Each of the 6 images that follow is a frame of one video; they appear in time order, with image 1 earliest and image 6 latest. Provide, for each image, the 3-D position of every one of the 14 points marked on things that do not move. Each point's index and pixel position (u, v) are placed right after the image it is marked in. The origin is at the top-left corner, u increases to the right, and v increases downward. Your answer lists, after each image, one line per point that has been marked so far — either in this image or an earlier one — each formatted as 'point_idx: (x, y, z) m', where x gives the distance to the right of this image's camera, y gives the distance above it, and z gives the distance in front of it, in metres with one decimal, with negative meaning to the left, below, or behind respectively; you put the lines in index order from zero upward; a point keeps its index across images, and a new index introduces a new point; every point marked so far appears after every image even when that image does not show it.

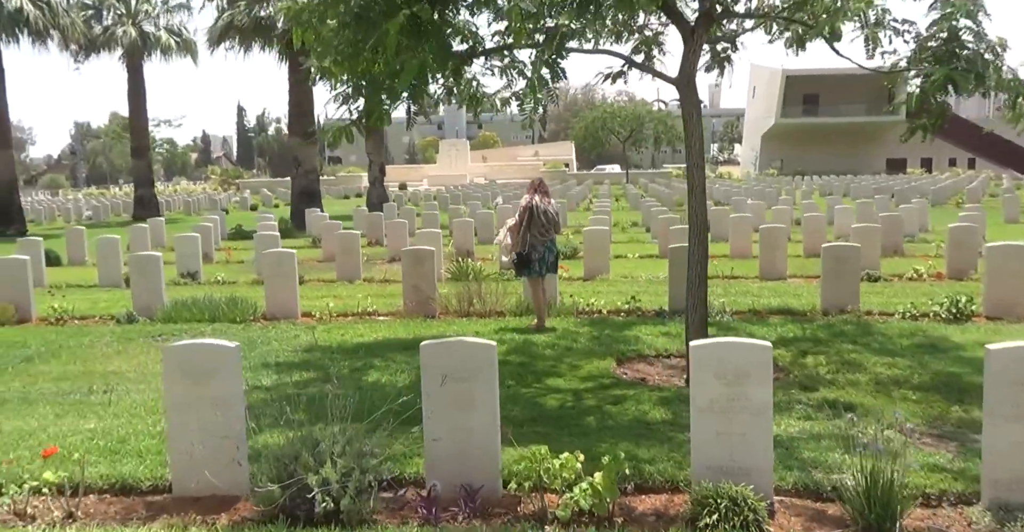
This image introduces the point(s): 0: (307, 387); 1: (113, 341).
0: (-1.3, -0.7, +5.5) m
1: (-3.6, -0.7, +7.9) m
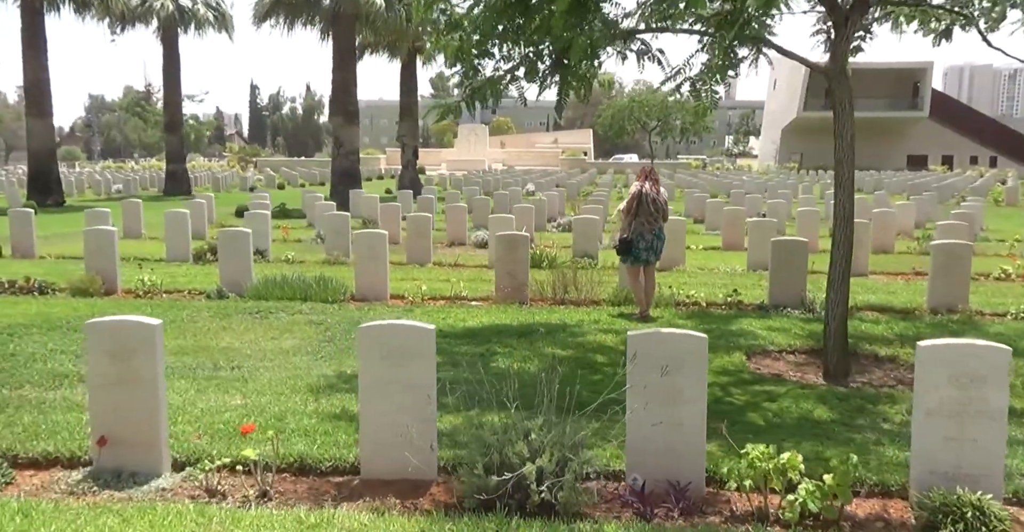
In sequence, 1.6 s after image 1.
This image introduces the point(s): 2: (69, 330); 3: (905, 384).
0: (-0.4, -0.6, +5.4) m
1: (-2.7, -0.4, +7.9) m
2: (-3.6, -0.5, +7.1) m
3: (+2.4, -0.7, +5.4) m
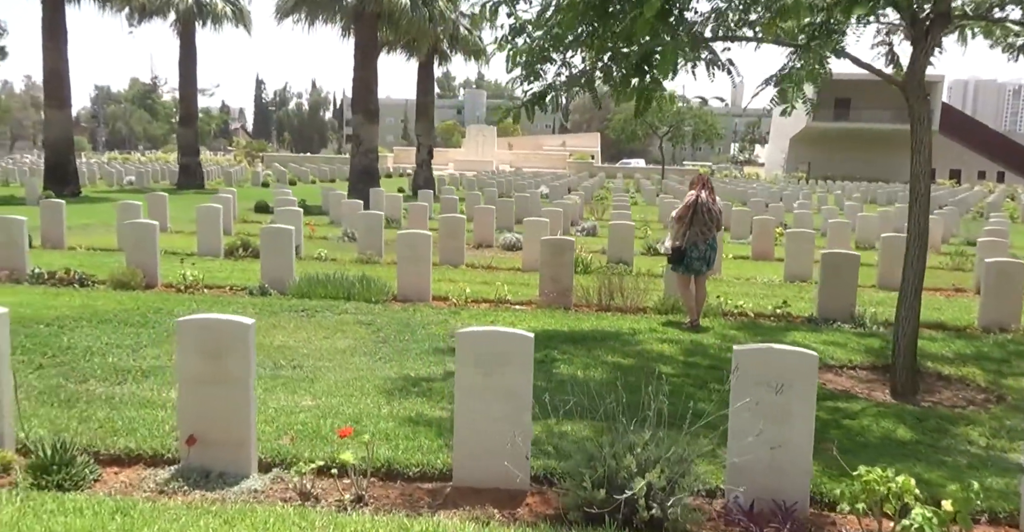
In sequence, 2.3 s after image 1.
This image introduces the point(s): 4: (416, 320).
0: (0.0, -0.7, +5.3) m
1: (-2.2, -0.4, +7.9) m
2: (-3.2, -0.5, +7.1) m
3: (+2.8, -0.8, +5.3) m
4: (-0.8, -0.5, +7.6) m
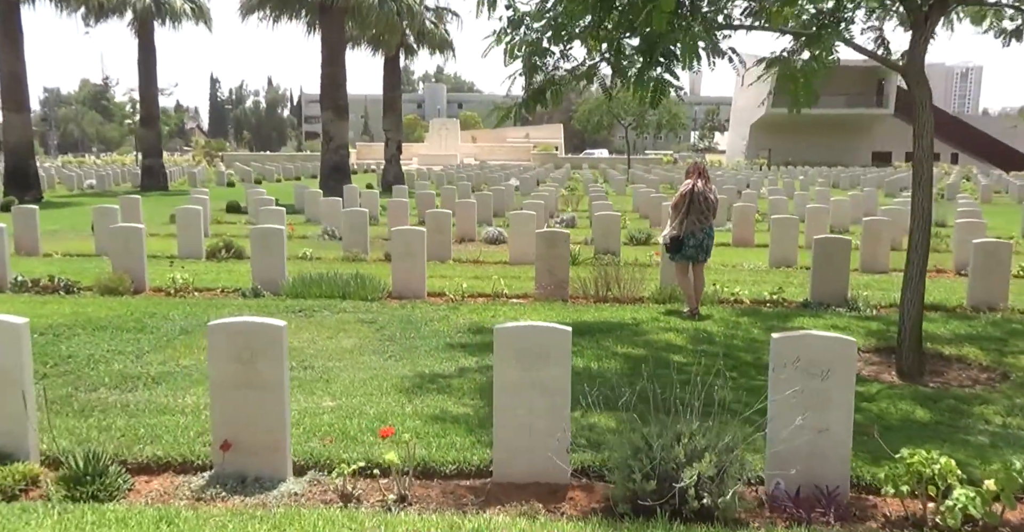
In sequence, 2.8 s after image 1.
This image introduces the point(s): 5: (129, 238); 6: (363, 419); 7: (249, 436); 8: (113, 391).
0: (0.0, -0.6, +5.3) m
1: (-2.3, -0.4, +7.8) m
2: (-3.1, -0.5, +7.0) m
3: (+2.9, -0.7, +5.4) m
4: (-0.8, -0.4, +7.6) m
5: (-4.1, +0.3, +9.5) m
6: (-0.7, -0.7, +4.3) m
7: (-1.1, -0.7, +3.6) m
8: (-2.3, -0.7, +5.1) m
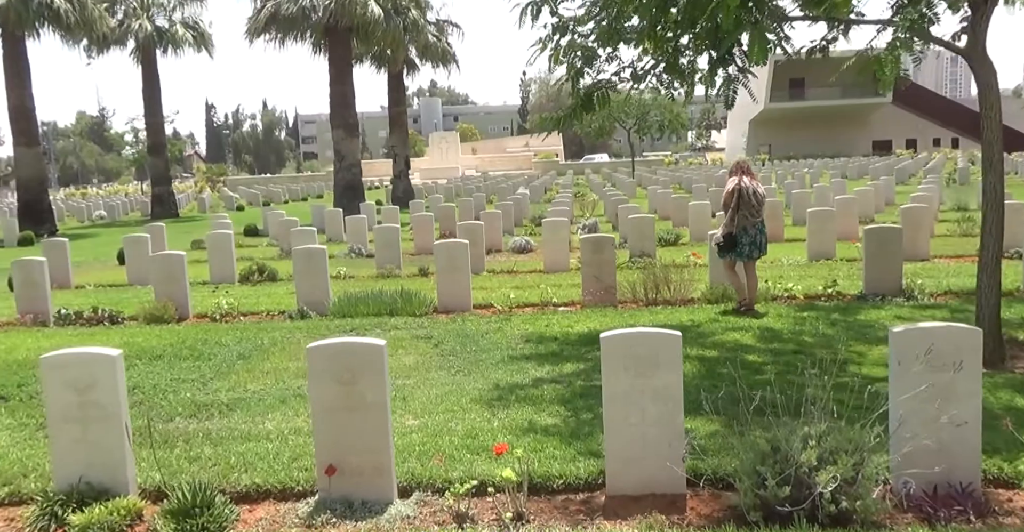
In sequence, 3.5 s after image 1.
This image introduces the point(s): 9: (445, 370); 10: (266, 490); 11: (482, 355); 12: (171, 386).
0: (+0.5, -0.7, +5.3) m
1: (-1.8, -0.6, +7.7) m
2: (-2.7, -0.7, +6.9) m
3: (+3.3, -0.6, +5.3) m
4: (-0.3, -0.5, +7.5) m
5: (-3.6, 0.0, +9.4) m
6: (-0.3, -0.8, +4.2) m
7: (-0.6, -0.8, +3.5) m
8: (-1.8, -0.9, +5.0) m
9: (-0.4, -0.7, +5.9) m
10: (-1.0, -0.9, +3.7) m
11: (-0.2, -0.6, +6.5) m
12: (-2.3, -0.8, +5.9) m
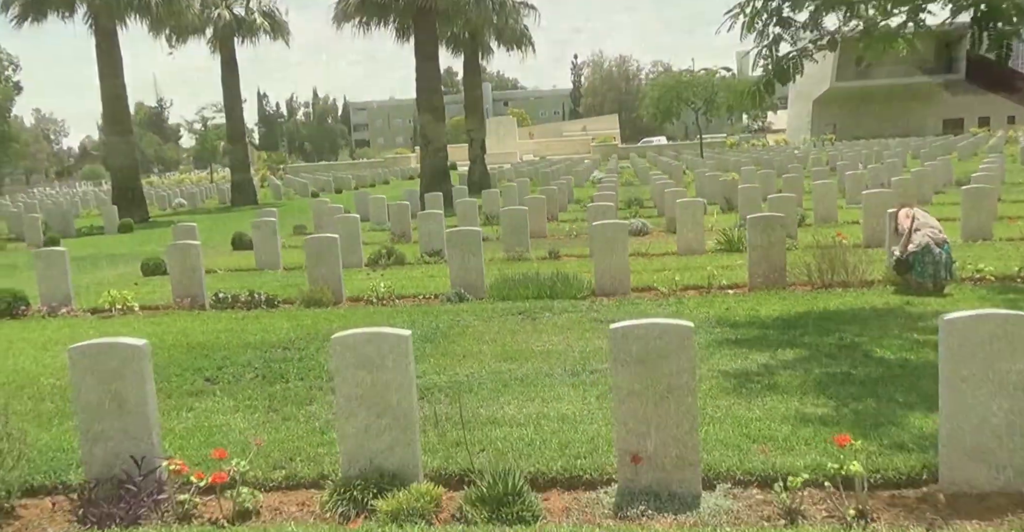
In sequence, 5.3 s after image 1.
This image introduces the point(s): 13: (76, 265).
0: (+1.8, -0.6, +5.0) m
1: (-0.3, -0.5, +7.6) m
2: (-1.2, -0.6, +6.9) m
3: (+4.6, -0.5, +4.9) m
4: (+1.1, -0.4, +7.3) m
5: (-2.0, +0.2, +9.5) m
6: (+1.0, -0.7, +4.1) m
7: (+0.6, -0.7, +3.3) m
8: (-0.5, -0.8, +4.9) m
9: (+0.9, -0.6, +5.7) m
10: (+0.2, -0.9, +3.6) m
11: (+1.2, -0.5, +6.3) m
12: (-0.9, -0.7, +5.9) m
13: (-7.0, 0.0, +14.3) m
